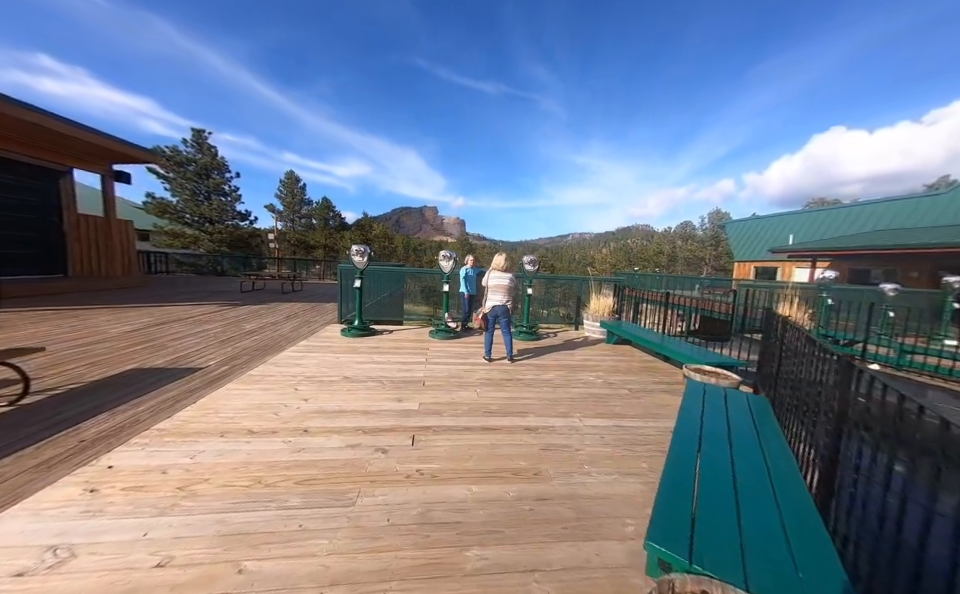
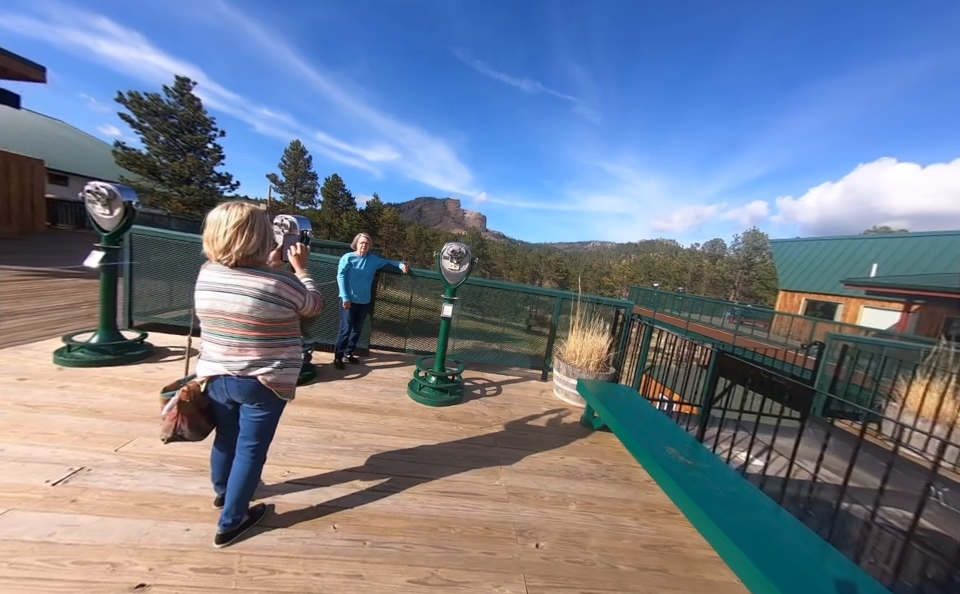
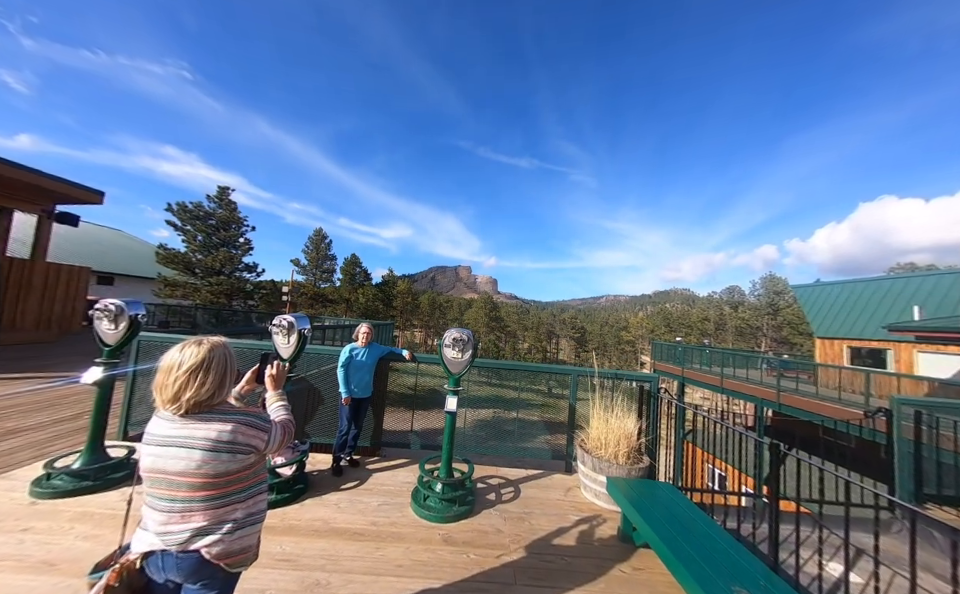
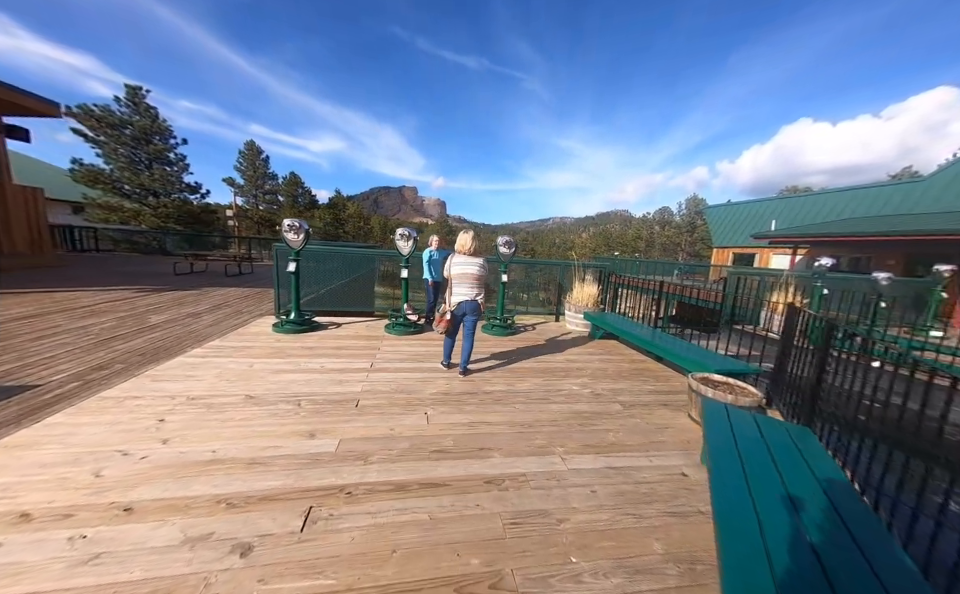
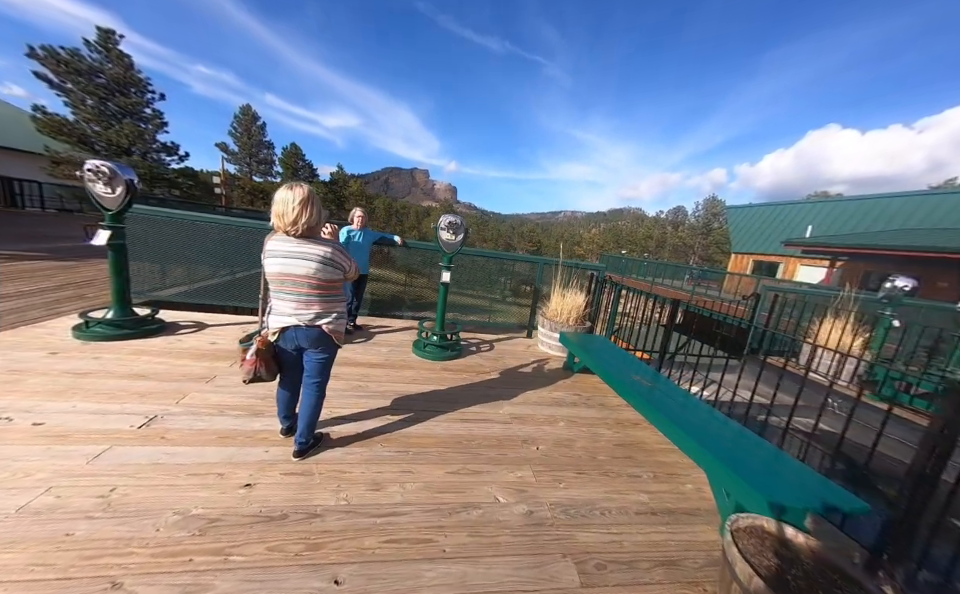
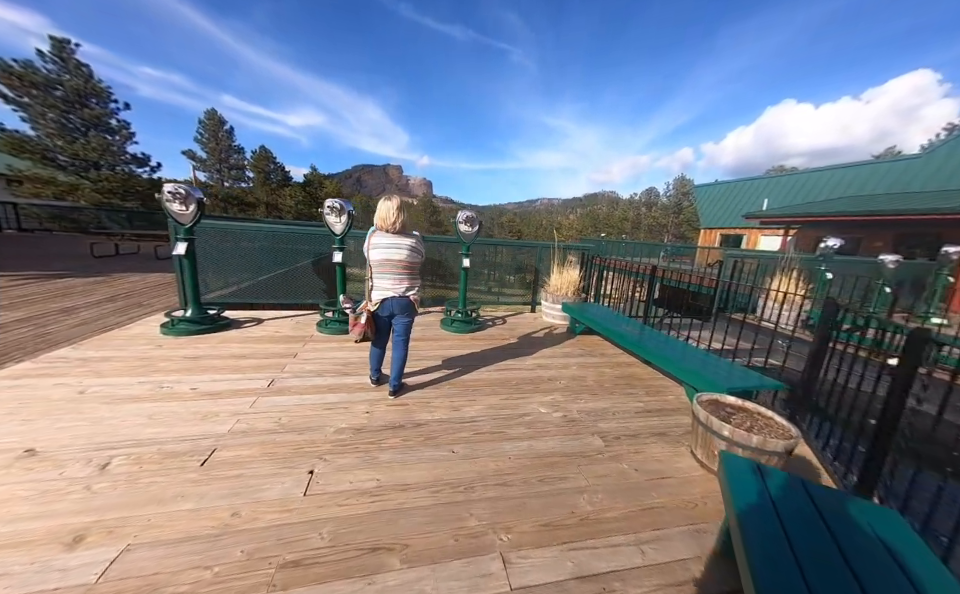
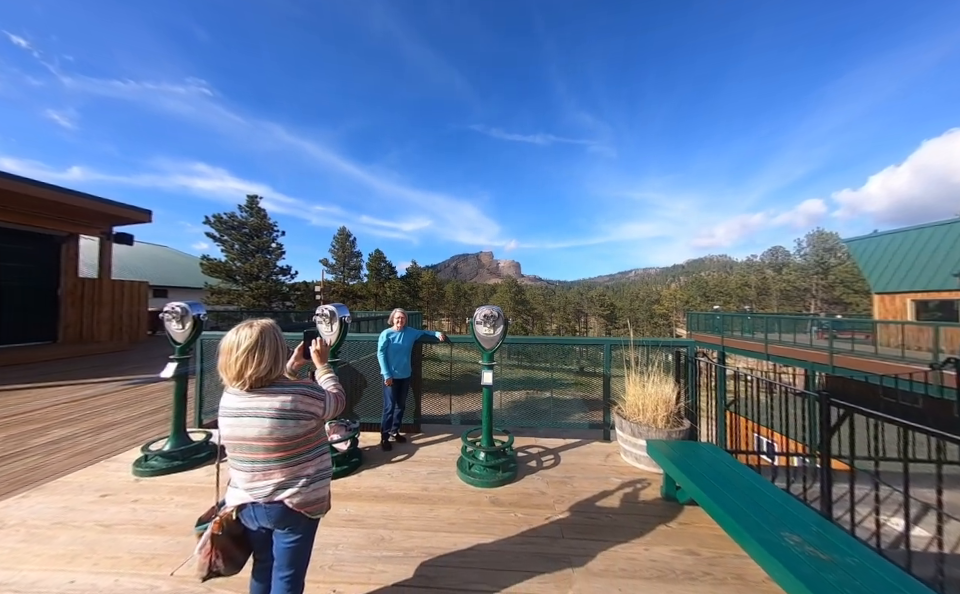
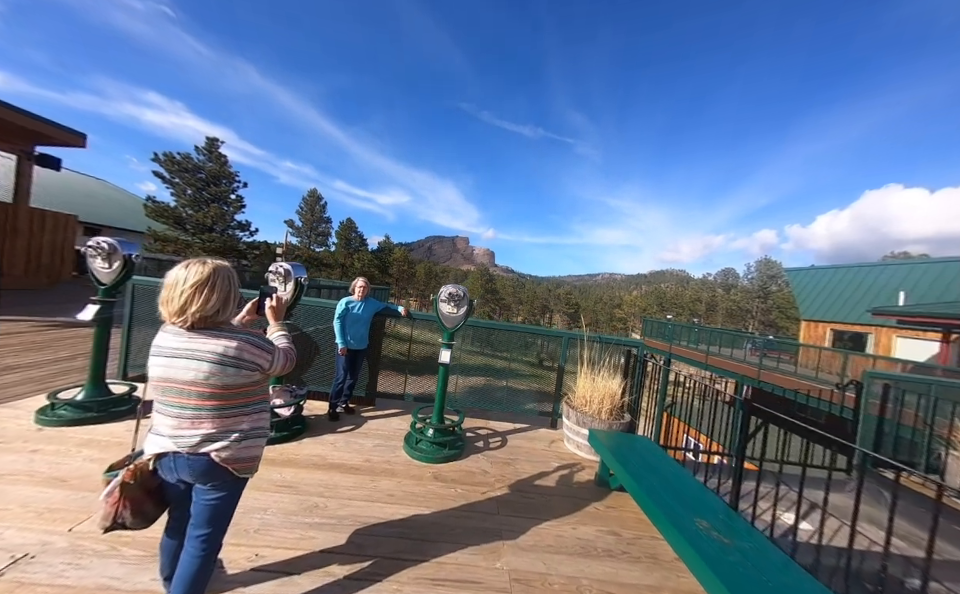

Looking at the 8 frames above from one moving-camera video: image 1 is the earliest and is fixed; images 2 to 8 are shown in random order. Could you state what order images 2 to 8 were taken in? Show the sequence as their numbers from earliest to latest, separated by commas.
4, 6, 5, 2, 8, 3, 7
